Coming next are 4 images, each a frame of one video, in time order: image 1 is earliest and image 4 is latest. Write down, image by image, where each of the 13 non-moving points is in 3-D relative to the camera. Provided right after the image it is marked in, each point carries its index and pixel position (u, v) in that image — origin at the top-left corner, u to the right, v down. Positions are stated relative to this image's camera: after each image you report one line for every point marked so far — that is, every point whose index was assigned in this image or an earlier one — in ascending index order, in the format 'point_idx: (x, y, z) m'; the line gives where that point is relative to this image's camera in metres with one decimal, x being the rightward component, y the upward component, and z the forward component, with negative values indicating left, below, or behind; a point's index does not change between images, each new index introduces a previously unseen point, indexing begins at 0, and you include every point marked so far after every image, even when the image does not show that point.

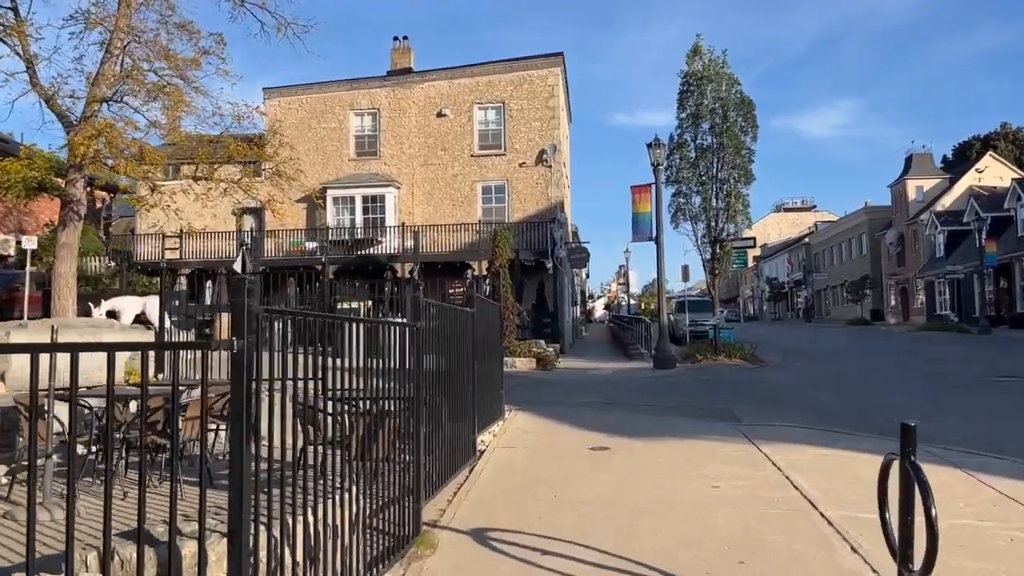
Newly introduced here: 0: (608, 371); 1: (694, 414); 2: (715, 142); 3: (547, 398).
0: (+2.1, -1.9, +17.6) m
1: (+2.3, -1.6, +9.9) m
2: (+5.1, +3.7, +19.7) m
3: (+0.4, -1.6, +11.2) m
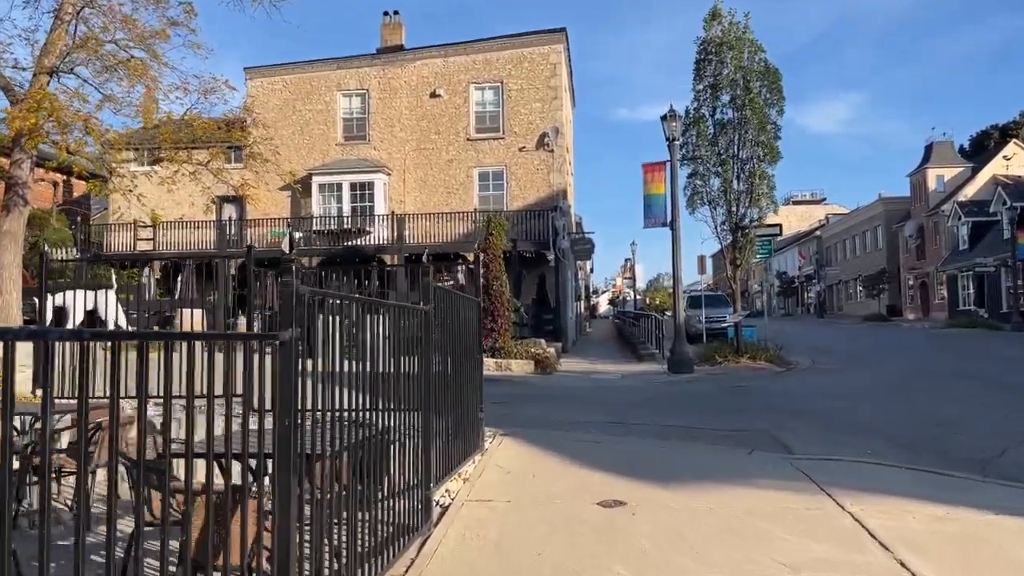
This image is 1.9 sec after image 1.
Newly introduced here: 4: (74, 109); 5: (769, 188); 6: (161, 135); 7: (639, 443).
0: (+2.0, -1.7, +15.4) m
1: (+2.2, -1.5, +7.7) m
2: (+5.0, +3.8, +17.5) m
3: (+0.3, -1.5, +9.0) m
4: (-9.9, +4.0, +17.6) m
5: (+5.8, +2.2, +17.5) m
6: (-8.9, +3.8, +19.8) m
7: (+1.2, -1.5, +7.4) m
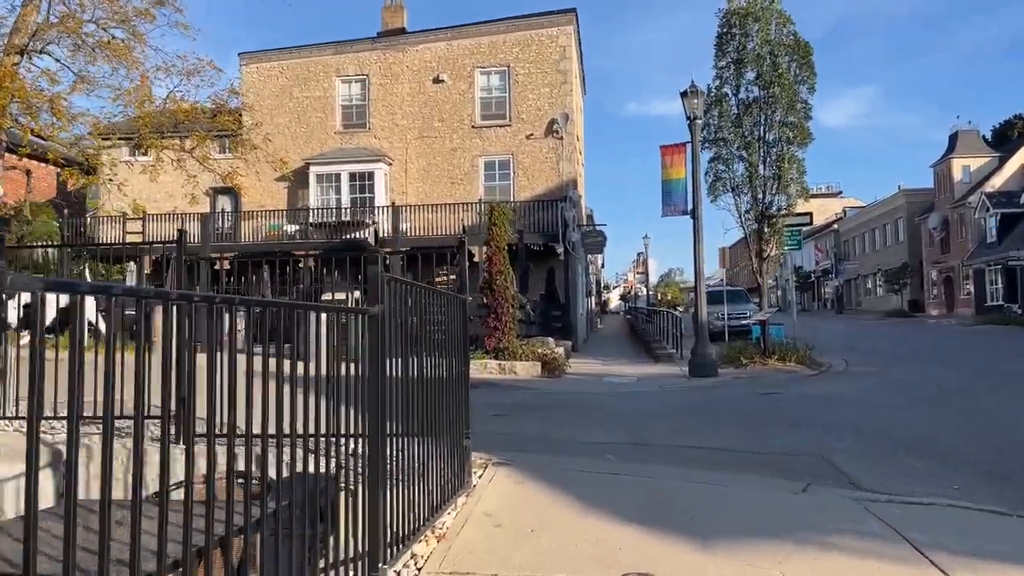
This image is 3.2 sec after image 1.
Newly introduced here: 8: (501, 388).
0: (+2.1, -1.6, +14.0) m
1: (+2.1, -1.4, +6.2) m
2: (+5.1, +4.0, +16.0) m
3: (+0.3, -1.4, +7.6) m
4: (-9.8, +4.1, +16.3) m
5: (+5.9, +2.4, +16.0) m
6: (-8.8, +3.9, +18.5) m
7: (+1.2, -1.4, +5.9) m
8: (-0.2, -1.6, +12.7) m
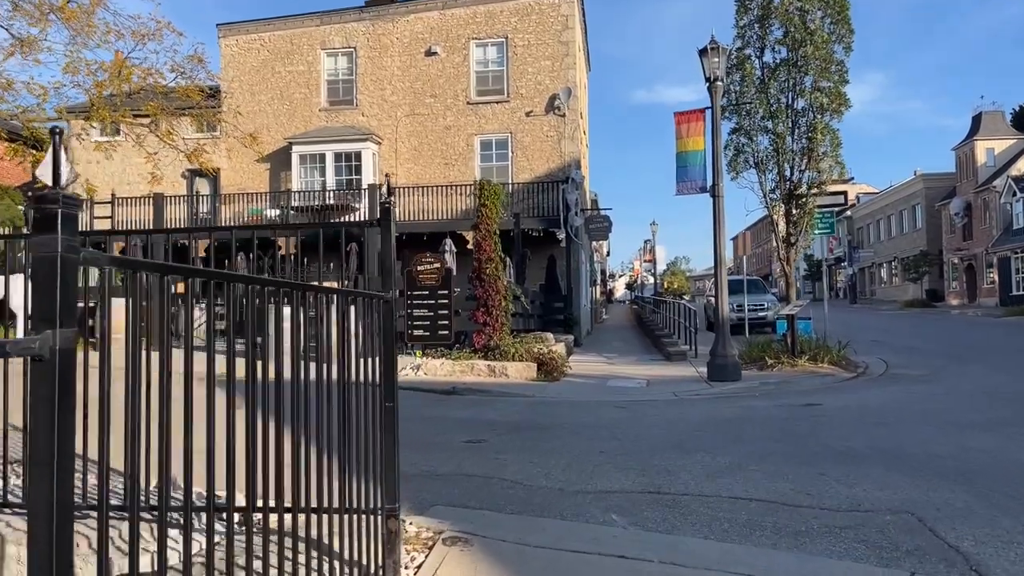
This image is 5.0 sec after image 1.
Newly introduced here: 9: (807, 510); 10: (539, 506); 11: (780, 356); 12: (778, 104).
0: (+2.0, -1.5, +12.1) m
1: (+1.9, -1.4, +4.3) m
2: (+5.0, +4.1, +13.9) m
3: (+0.1, -1.3, +5.7) m
4: (-9.9, +4.3, +14.4) m
5: (+5.7, +2.5, +14.0) m
6: (-8.9, +4.2, +16.6) m
7: (+1.0, -1.4, +4.0) m
8: (-0.3, -1.5, +10.8) m
9: (+1.8, -1.4, +4.9) m
10: (+0.1, -1.3, +4.8) m
11: (+4.6, -1.1, +13.2) m
12: (+4.8, +3.3, +14.0) m
